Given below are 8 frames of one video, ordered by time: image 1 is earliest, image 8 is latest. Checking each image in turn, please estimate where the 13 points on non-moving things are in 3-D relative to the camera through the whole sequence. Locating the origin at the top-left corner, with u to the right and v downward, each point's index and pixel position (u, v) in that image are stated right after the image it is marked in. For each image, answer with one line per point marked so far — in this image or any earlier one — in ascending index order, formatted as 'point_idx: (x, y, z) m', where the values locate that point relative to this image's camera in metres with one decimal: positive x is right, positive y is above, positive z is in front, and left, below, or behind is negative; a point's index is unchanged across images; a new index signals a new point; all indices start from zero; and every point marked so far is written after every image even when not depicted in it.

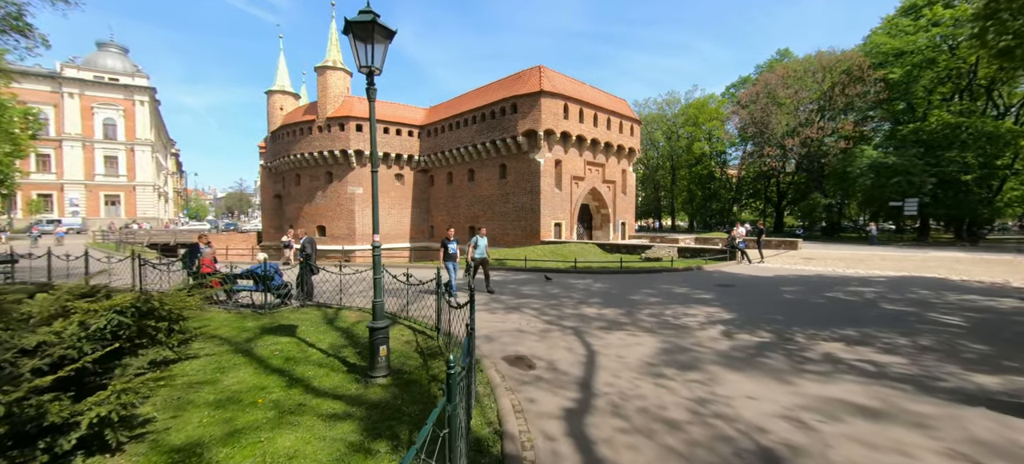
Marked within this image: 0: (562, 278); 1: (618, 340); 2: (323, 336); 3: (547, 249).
0: (+1.4, -1.3, +11.5) m
1: (+1.4, -1.5, +5.7) m
2: (-2.7, -1.5, +6.0) m
3: (+1.5, -0.7, +17.3) m
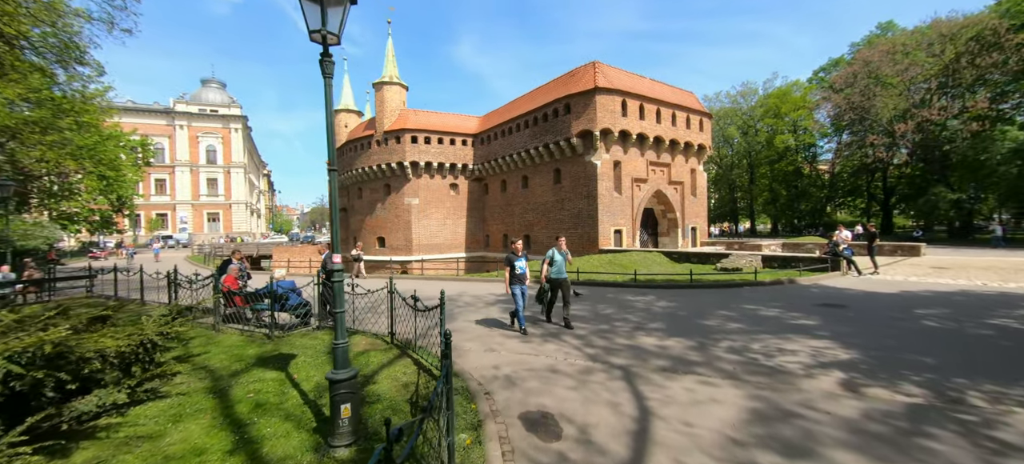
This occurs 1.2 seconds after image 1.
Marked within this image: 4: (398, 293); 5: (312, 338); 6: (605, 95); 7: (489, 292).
0: (+2.5, -1.5, +9.8) m
1: (+1.7, -1.6, +4.2) m
2: (-2.3, -1.7, +5.0) m
3: (+3.5, -1.0, +15.6) m
4: (-1.6, -0.9, +5.9) m
5: (-3.0, -1.6, +6.4) m
6: (+4.3, +6.4, +19.7) m
7: (-0.5, -1.5, +10.4) m
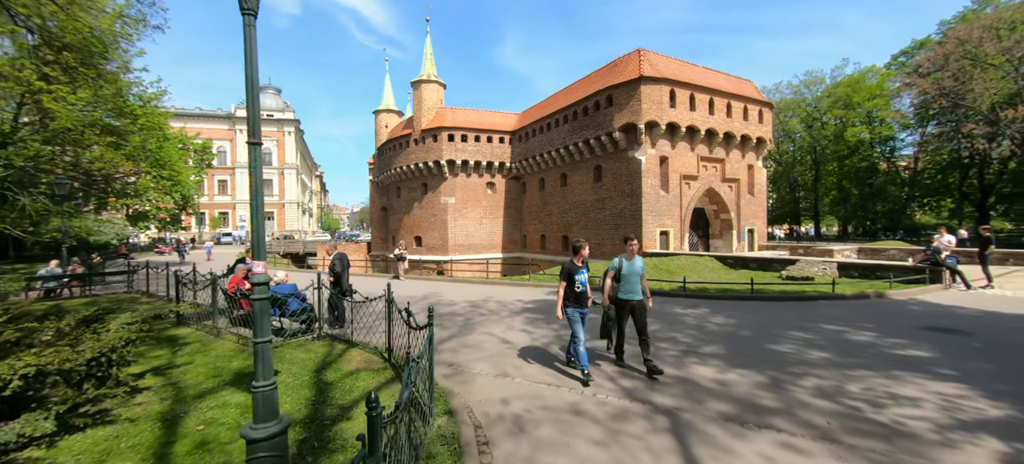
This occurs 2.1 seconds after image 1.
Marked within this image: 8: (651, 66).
0: (+3.1, -1.6, +8.5) m
1: (+1.7, -1.6, +2.9) m
2: (-2.2, -1.6, +4.2) m
3: (+4.7, -1.1, +14.1) m
4: (-1.4, -0.9, +5.0) m
5: (-2.8, -1.6, +5.6) m
6: (+6.0, +6.3, +18.1) m
7: (+0.1, -1.5, +9.3) m
8: (+6.2, +7.4, +18.9) m
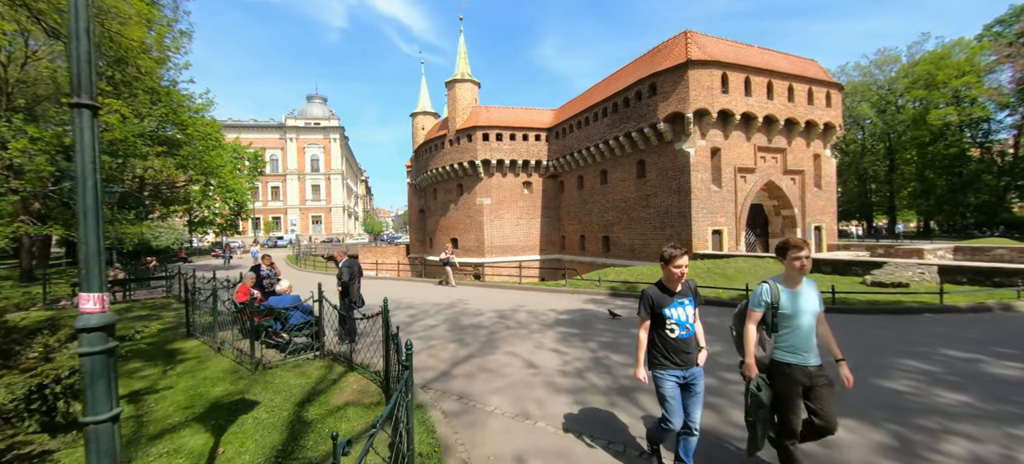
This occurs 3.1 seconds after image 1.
0: (+3.7, -1.6, +7.1) m
1: (+1.7, -1.6, +1.7) m
2: (-2.1, -1.7, +3.4) m
3: (+5.8, -1.0, +12.6) m
4: (-1.2, -0.9, +4.1) m
5: (-2.5, -1.6, +4.9) m
6: (+7.3, +6.4, +16.4) m
7: (+0.8, -1.5, +8.3) m
8: (+7.7, +7.5, +17.2) m
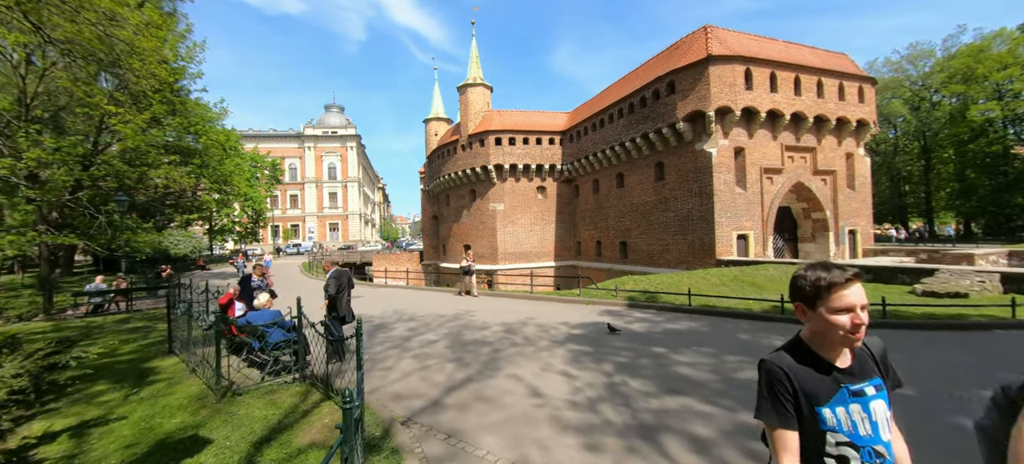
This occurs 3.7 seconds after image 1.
0: (+3.8, -1.6, +6.3) m
1: (+1.6, -1.6, +1.0) m
2: (-2.1, -1.7, +2.7) m
3: (+6.1, -1.2, +11.7) m
4: (-1.2, -1.0, +3.5) m
5: (-2.5, -1.7, +4.3) m
6: (+7.7, +6.2, +15.6) m
7: (+0.9, -1.6, +7.5) m
8: (+8.1, +7.3, +16.3) m
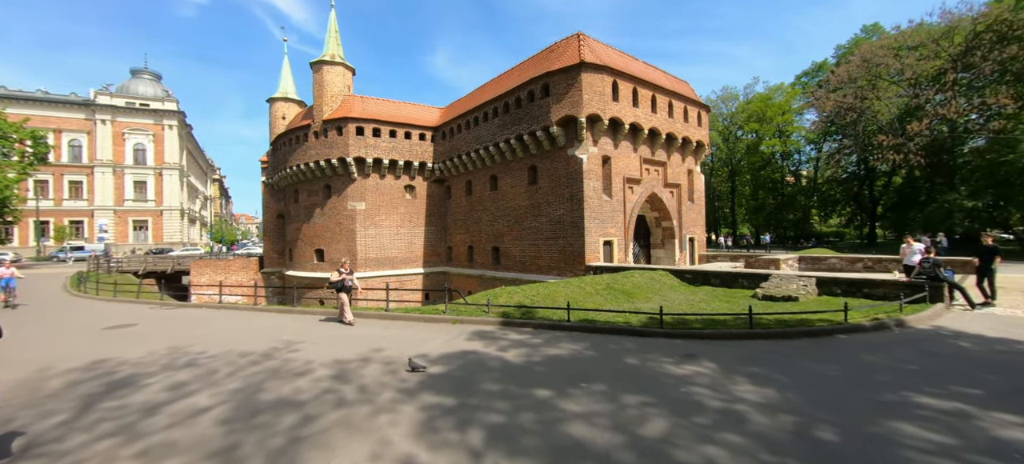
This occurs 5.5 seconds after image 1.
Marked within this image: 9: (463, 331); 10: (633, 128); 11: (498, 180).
0: (+1.8, -1.7, +5.4) m
1: (+1.4, -1.6, -0.3) m
2: (-2.7, -1.7, +0.3) m
3: (+2.4, -1.4, +11.3) m
4: (-2.1, -1.0, +1.3) m
5: (-3.5, -1.7, +1.7) m
6: (+3.0, +5.9, +15.5) m
7: (-1.3, -1.7, +5.8) m
8: (+3.1, +7.0, +16.4) m
9: (-0.9, -1.7, +7.3) m
10: (+5.1, +4.4, +17.9) m
11: (-0.6, +2.4, +19.0) m
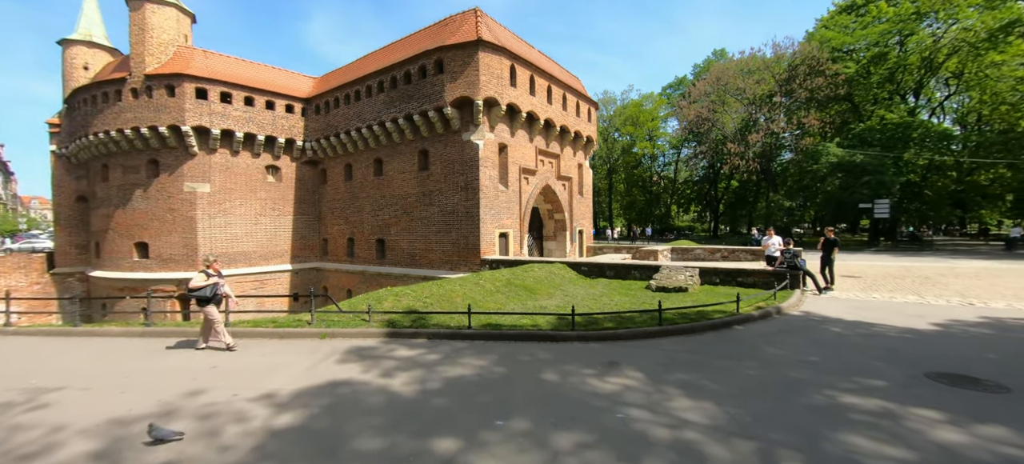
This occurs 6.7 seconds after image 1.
0: (+0.7, -1.6, +4.5) m
1: (+1.7, -1.6, -1.1) m
2: (-2.4, -1.7, -1.6) m
3: (-0.2, -1.1, +10.3) m
4: (-2.0, -0.9, -0.5) m
5: (-3.5, -1.6, -0.5) m
6: (-0.7, +6.2, +14.4) m
7: (-2.4, -1.6, +4.0) m
8: (-0.8, +7.3, +15.3) m
9: (-2.4, -1.5, +5.7) m
10: (+0.7, +4.7, +17.3) m
11: (-5.2, +2.7, +16.9) m
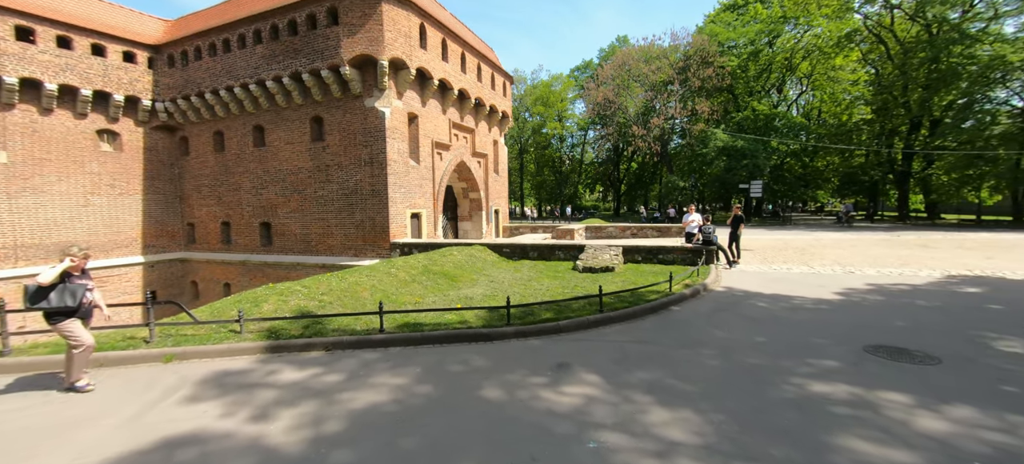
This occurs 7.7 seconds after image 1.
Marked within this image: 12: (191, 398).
0: (+0.1, -1.4, +3.5) m
1: (+2.3, -1.6, -1.8) m
2: (-1.6, -1.8, -3.1) m
3: (-2.0, -0.7, +9.0) m
4: (-1.4, -1.0, -1.9) m
5: (-2.9, -1.7, -2.3) m
6: (-3.4, +6.8, +12.6) m
7: (-2.8, -1.4, +2.4) m
8: (-3.7, +8.0, +13.3) m
9: (-3.1, -1.4, +4.0) m
10: (-2.6, +5.5, +15.7) m
11: (-8.3, +3.3, +14.2) m
12: (-2.7, -1.4, +3.6) m
